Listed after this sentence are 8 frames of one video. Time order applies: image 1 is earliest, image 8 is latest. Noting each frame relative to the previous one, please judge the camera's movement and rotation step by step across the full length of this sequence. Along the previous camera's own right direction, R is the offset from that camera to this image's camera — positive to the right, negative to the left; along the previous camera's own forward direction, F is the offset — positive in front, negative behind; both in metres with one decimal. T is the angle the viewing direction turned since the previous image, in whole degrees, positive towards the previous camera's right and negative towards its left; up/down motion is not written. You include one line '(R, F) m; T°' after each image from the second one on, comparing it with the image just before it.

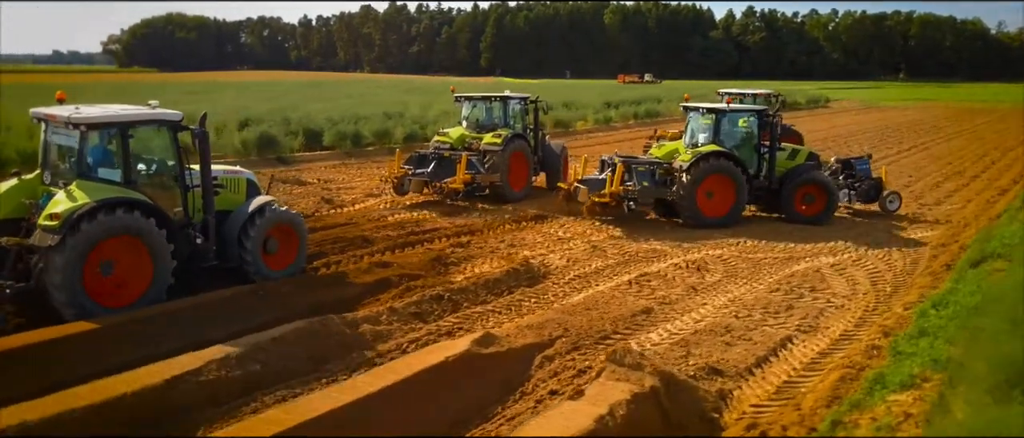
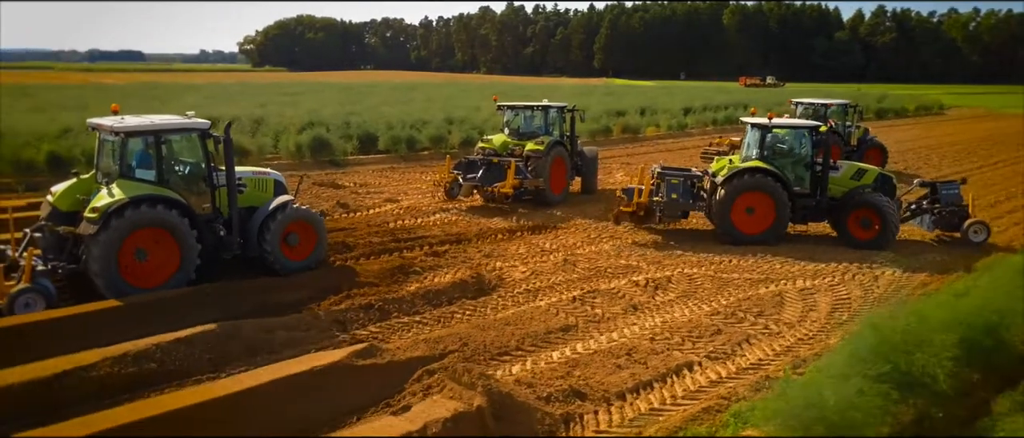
(+1.5, -0.1) m; -8°
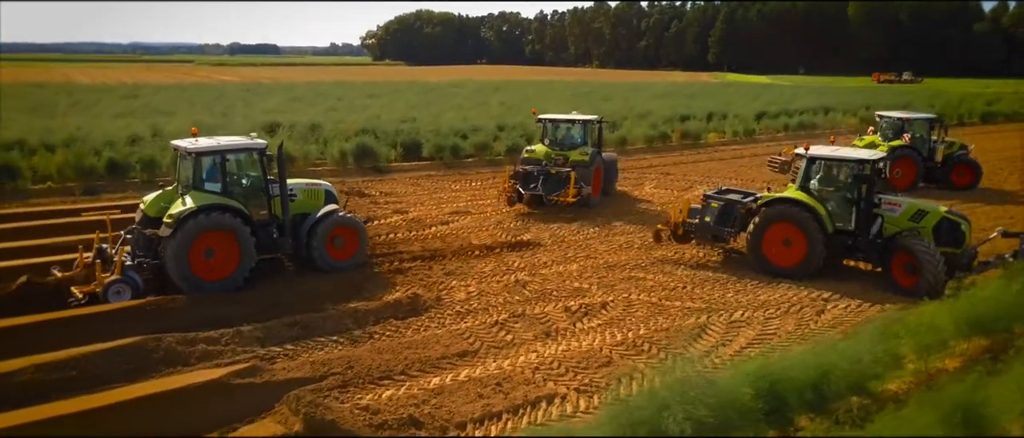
(+1.8, -0.3) m; -8°
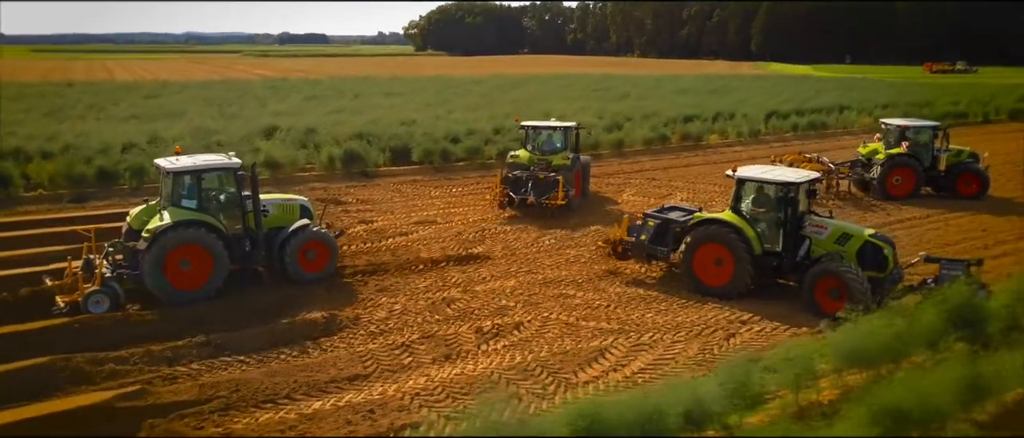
(+1.4, -0.2) m; -3°
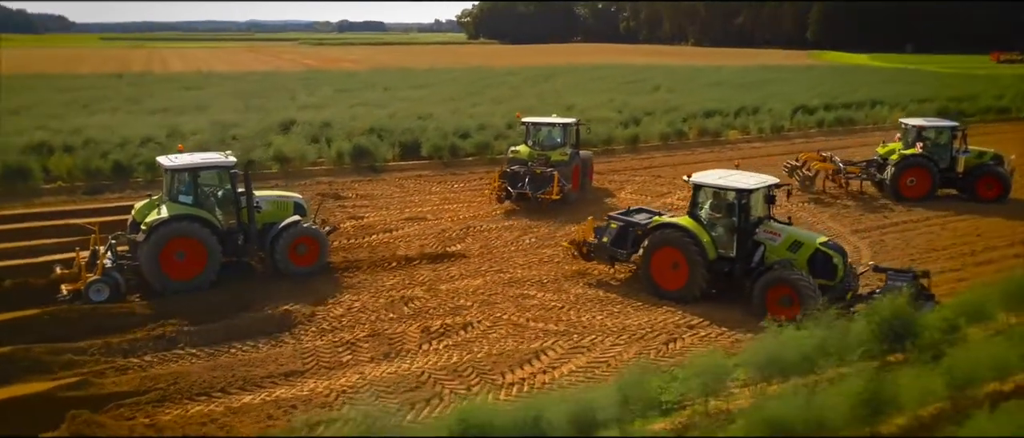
(+1.1, -0.2) m; -4°
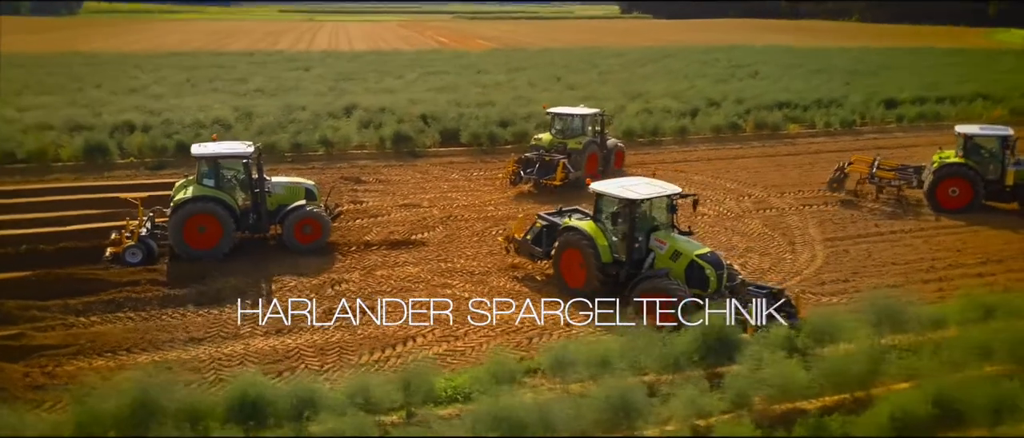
(+3.1, -0.6) m; -11°
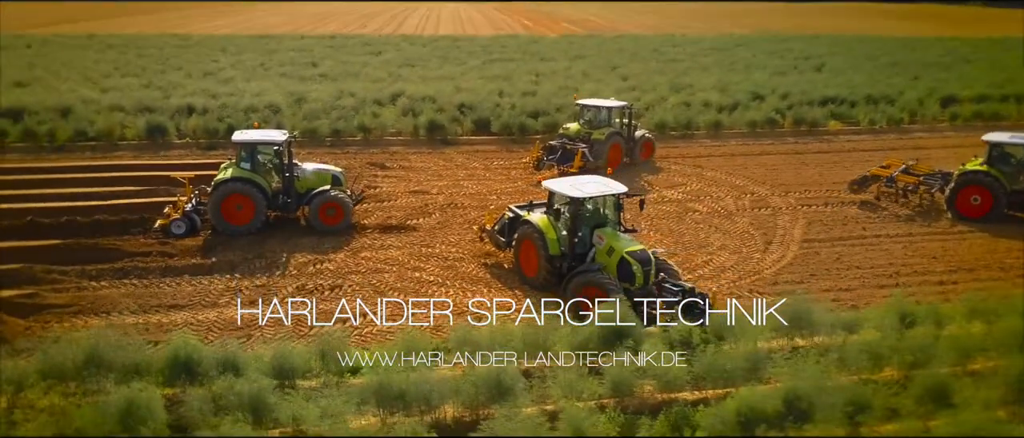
(+1.9, -0.8) m; -7°
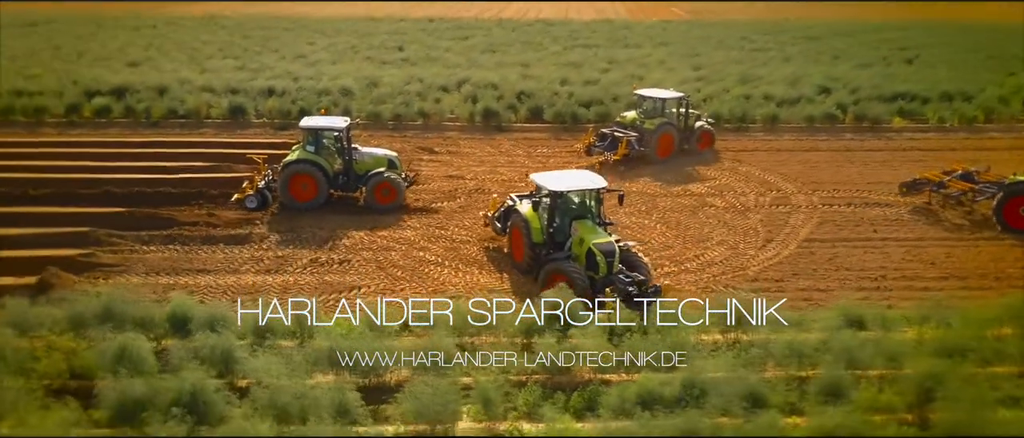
(+1.9, -0.8) m; -8°
